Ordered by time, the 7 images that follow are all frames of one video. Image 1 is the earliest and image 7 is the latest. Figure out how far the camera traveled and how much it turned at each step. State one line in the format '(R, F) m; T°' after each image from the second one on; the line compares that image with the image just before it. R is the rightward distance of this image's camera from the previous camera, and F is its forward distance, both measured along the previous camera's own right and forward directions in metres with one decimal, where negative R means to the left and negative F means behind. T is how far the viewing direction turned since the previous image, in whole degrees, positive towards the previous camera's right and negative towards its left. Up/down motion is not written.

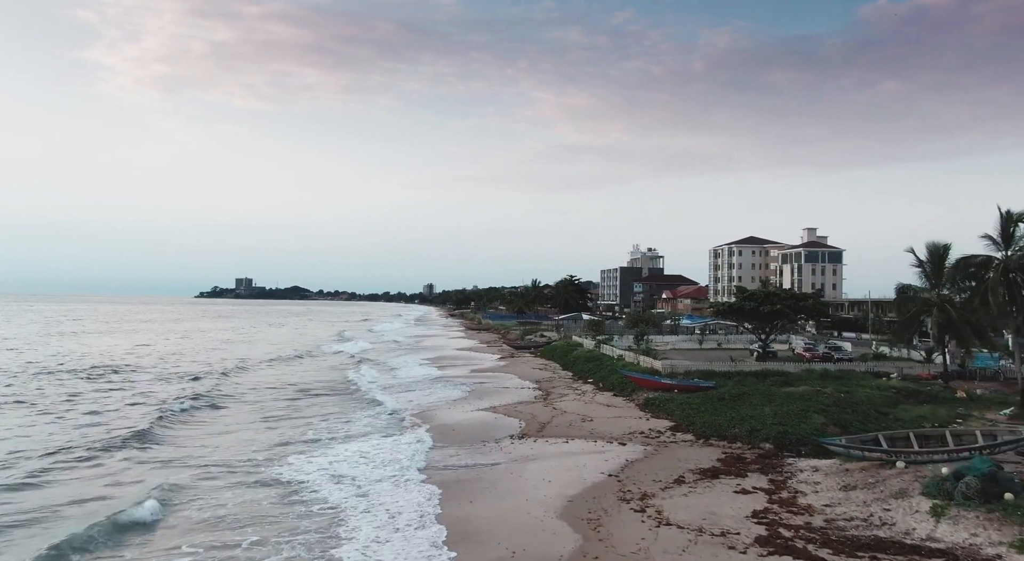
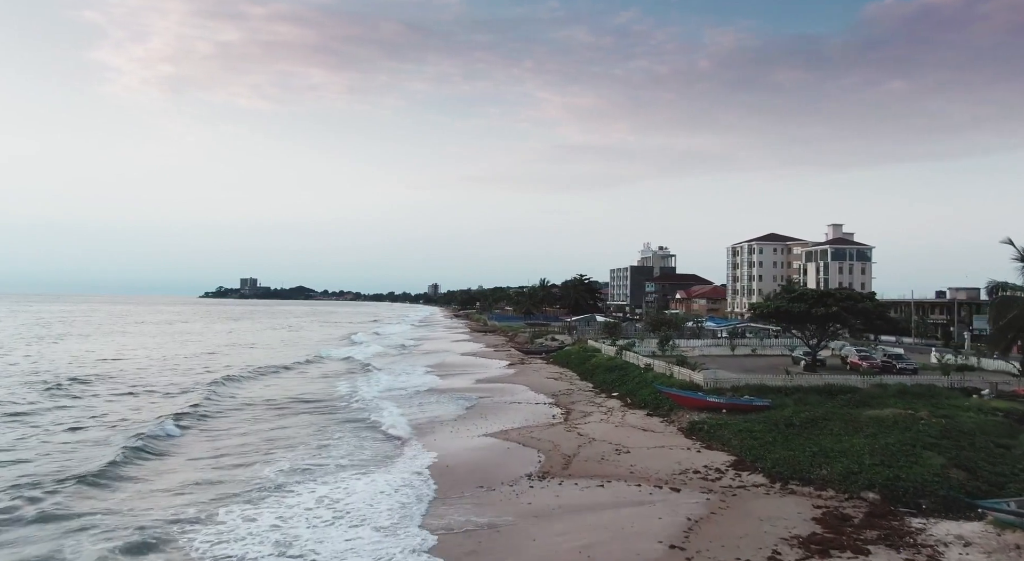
(-0.3, +5.4) m; 0°
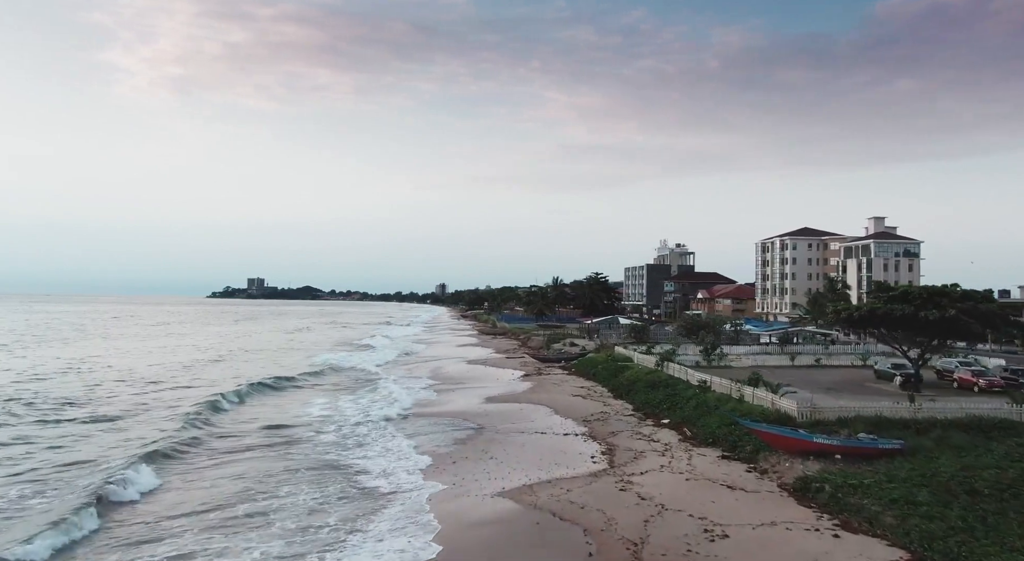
(-0.5, +7.7) m; -1°
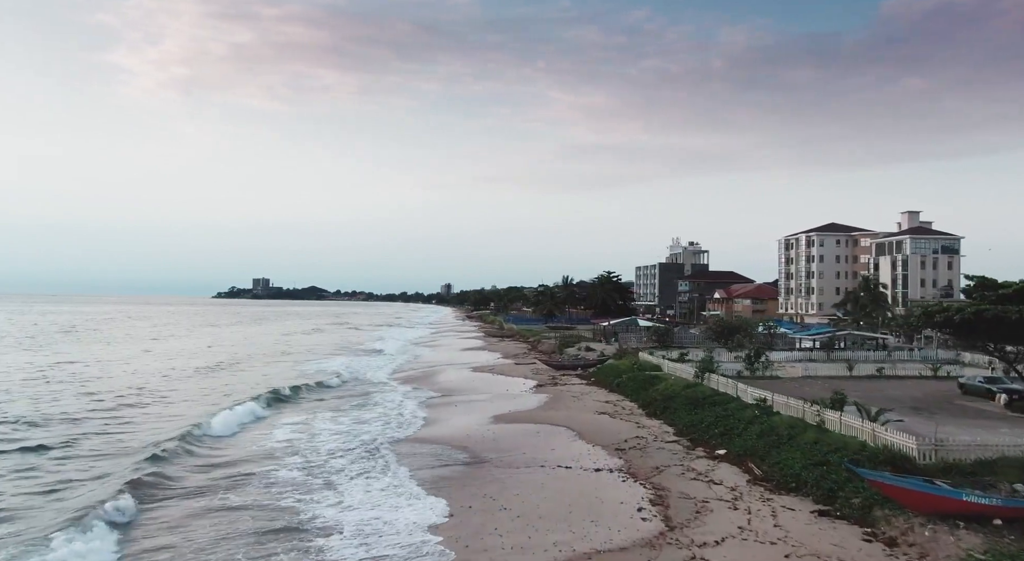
(-0.3, +5.5) m; 0°
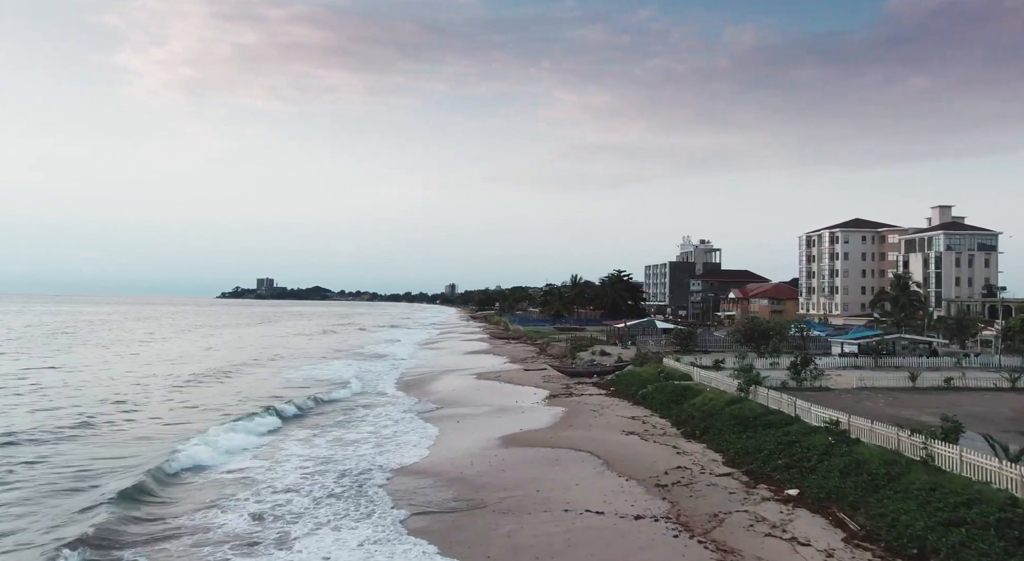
(-0.2, +4.6) m; 0°
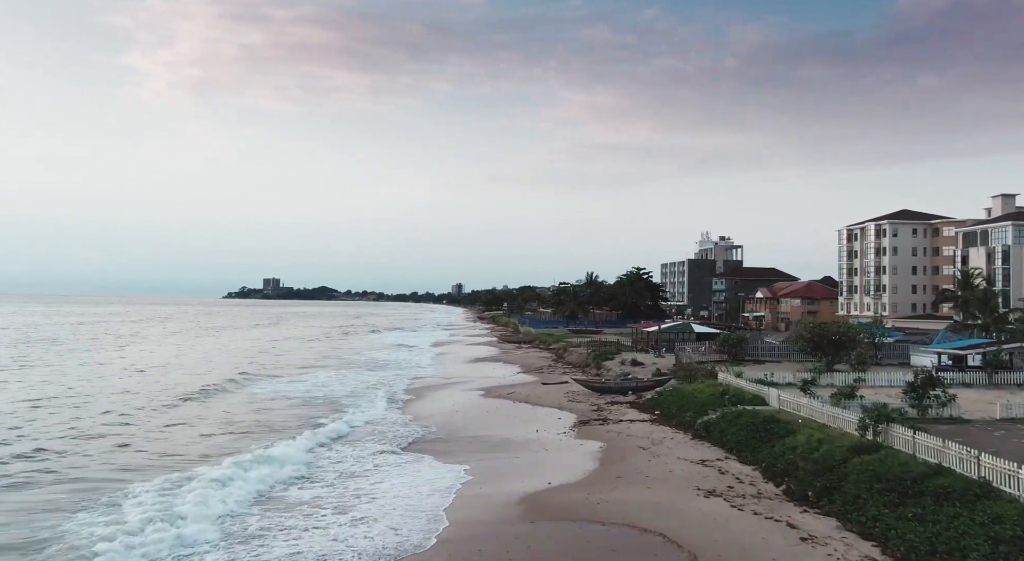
(-0.5, +7.9) m; -1°
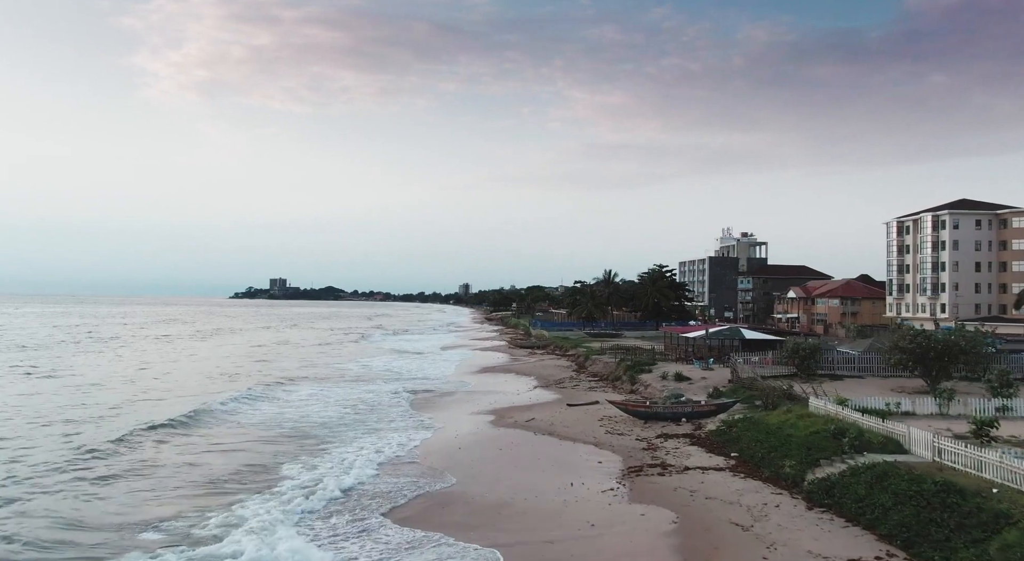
(-0.5, +7.9) m; -1°
